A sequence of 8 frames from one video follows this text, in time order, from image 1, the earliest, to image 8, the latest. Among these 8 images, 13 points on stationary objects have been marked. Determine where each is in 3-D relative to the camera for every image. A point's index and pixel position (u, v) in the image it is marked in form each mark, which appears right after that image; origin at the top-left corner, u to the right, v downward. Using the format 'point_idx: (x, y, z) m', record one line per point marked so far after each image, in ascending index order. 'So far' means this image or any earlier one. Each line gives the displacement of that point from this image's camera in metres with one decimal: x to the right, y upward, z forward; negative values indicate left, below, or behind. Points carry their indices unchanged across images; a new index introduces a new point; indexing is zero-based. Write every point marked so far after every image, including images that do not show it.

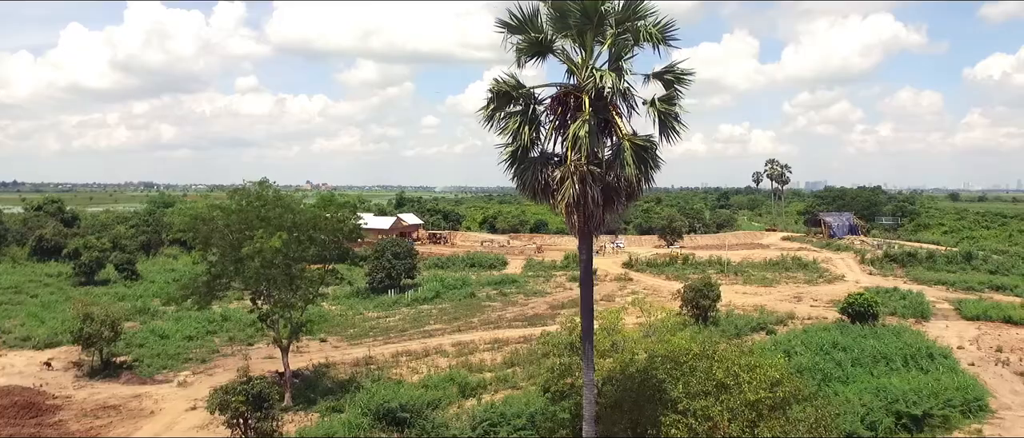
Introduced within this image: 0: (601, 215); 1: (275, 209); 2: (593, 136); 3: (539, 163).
0: (+1.0, 0.0, +6.5) m
1: (-5.6, +0.3, +13.8) m
2: (+0.8, +0.9, +6.4) m
3: (+0.2, +0.6, +6.5) m
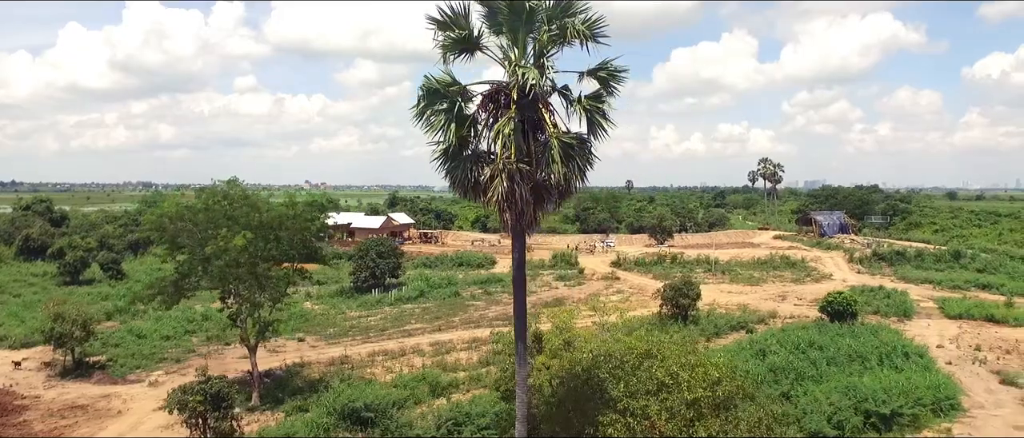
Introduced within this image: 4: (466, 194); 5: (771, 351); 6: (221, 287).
0: (+0.2, +0.1, +6.5) m
1: (-6.4, +0.3, +13.7) m
2: (0.0, +0.9, +6.4) m
3: (-0.5, +0.6, +6.5) m
4: (-0.6, +0.3, +6.7) m
5: (+8.0, -4.1, +18.0) m
6: (-6.9, -1.6, +13.9) m
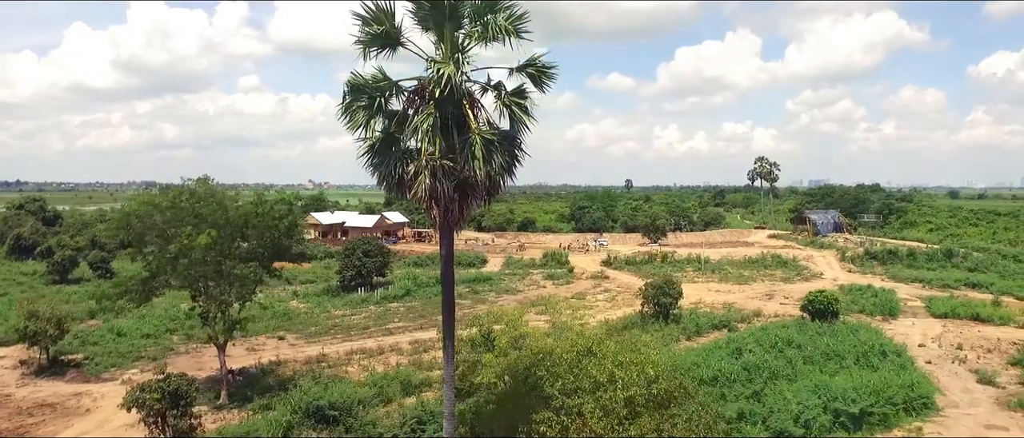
0: (-0.6, +0.1, +6.4) m
1: (-7.1, +0.3, +13.7) m
2: (-0.8, +1.0, +6.3) m
3: (-1.4, +0.7, +6.5) m
4: (-1.4, +0.3, +6.6) m
5: (+7.2, -4.0, +17.9) m
6: (-7.7, -1.6, +13.9) m
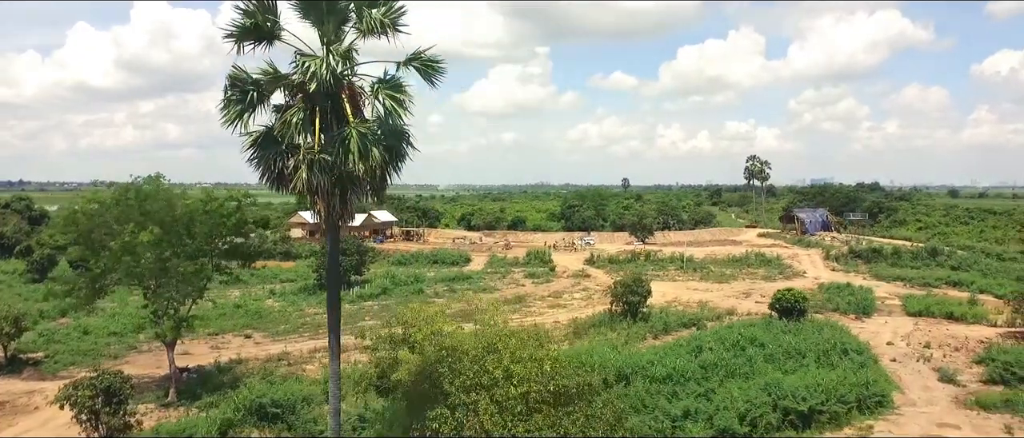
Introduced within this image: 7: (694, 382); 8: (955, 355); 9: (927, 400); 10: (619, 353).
0: (-1.9, +0.2, +6.4) m
1: (-8.4, +0.4, +13.7) m
2: (-2.0, +1.0, +6.3) m
3: (-2.6, +0.7, +6.4) m
4: (-2.7, +0.4, +6.6) m
5: (+6.0, -3.9, +17.9) m
6: (-8.9, -1.5, +13.8) m
7: (+4.8, -4.3, +15.4) m
8: (+14.8, -4.6, +19.5) m
9: (+11.4, -5.0, +16.1) m
10: (+3.1, -3.9, +17.1) m
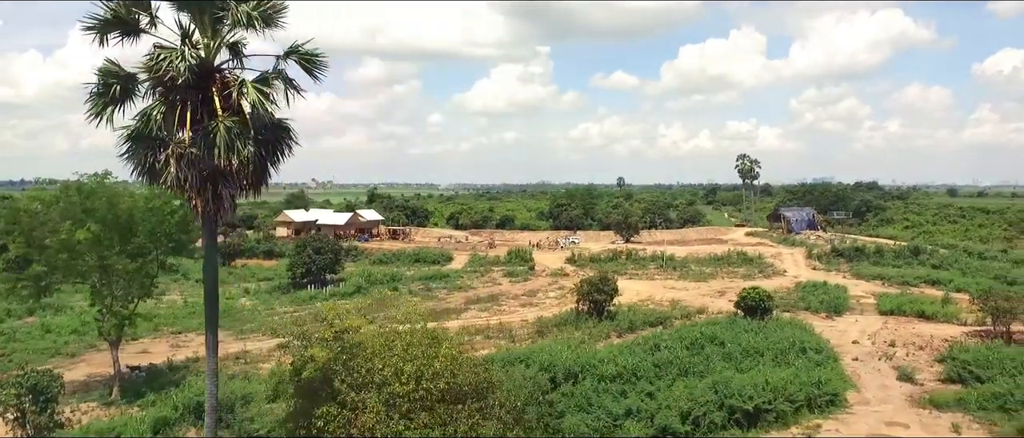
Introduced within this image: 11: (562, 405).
0: (-3.2, +0.2, +6.3) m
1: (-9.7, +0.4, +13.6) m
2: (-3.4, +1.1, +6.2) m
3: (-4.0, +0.8, +6.3) m
4: (-4.0, +0.4, +6.5) m
5: (+4.7, -3.9, +17.8) m
6: (-10.3, -1.4, +13.8) m
7: (+3.5, -4.2, +15.3) m
8: (+13.5, -4.5, +19.4) m
9: (+10.1, -4.9, +16.0) m
10: (+1.8, -3.9, +17.0) m
11: (+1.2, -4.4, +13.7) m
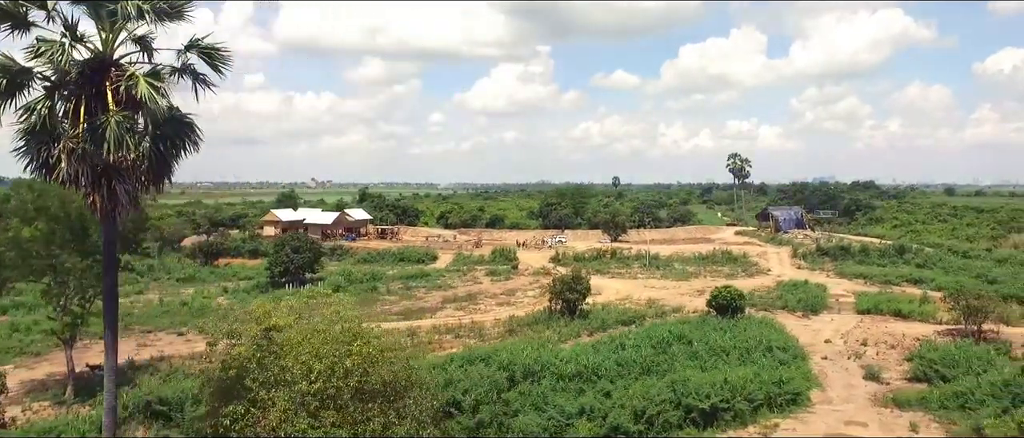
0: (-4.3, +0.2, +6.2) m
1: (-10.8, +0.5, +13.5) m
2: (-4.4, +1.1, +6.1) m
3: (-5.0, +0.8, +6.2) m
4: (-5.1, +0.5, +6.4) m
5: (+3.6, -3.8, +17.7) m
6: (-11.3, -1.4, +13.7) m
7: (+2.4, -4.2, +15.2) m
8: (+12.4, -4.4, +19.4) m
9: (+9.1, -4.9, +15.9) m
10: (+0.7, -3.8, +16.9) m
11: (+0.1, -4.3, +13.6) m
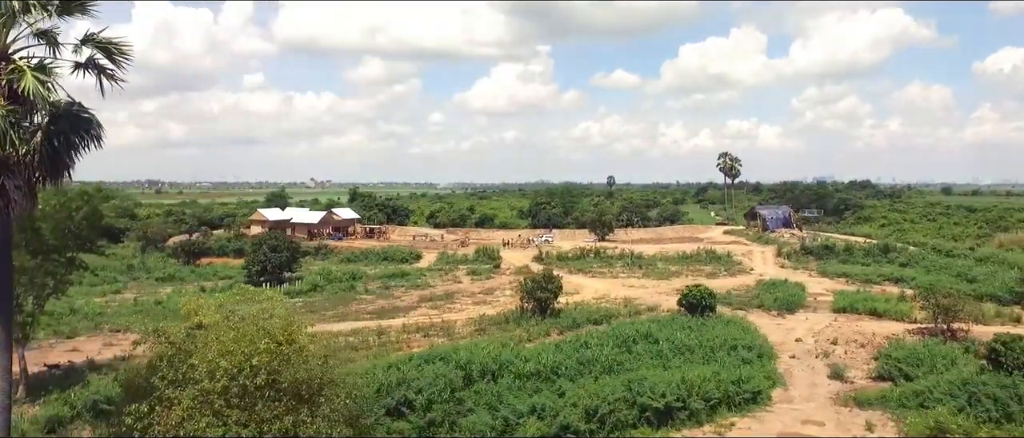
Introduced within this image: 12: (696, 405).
0: (-5.4, +0.3, +6.1) m
1: (-11.9, +0.5, +13.5) m
2: (-5.5, +1.2, +6.0) m
3: (-6.1, +0.9, +6.1) m
4: (-6.2, +0.5, +6.3) m
5: (+2.5, -3.8, +17.6) m
6: (-12.4, -1.4, +13.6) m
7: (+1.3, -4.1, +15.1) m
8: (+11.4, -4.4, +19.3) m
9: (+8.0, -4.8, +15.8) m
10: (-0.4, -3.8, +16.8) m
11: (-1.0, -4.3, +13.5) m
12: (+4.3, -4.4, +13.8) m
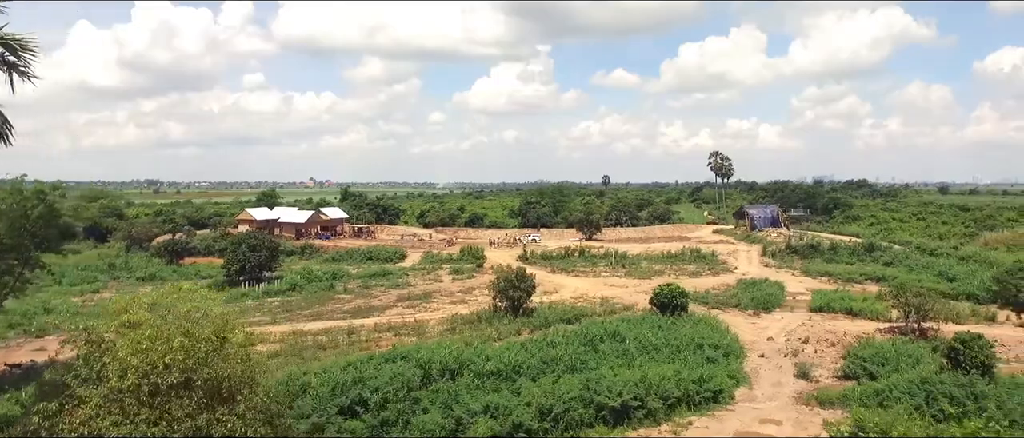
0: (-6.4, +0.3, +6.1) m
1: (-12.9, +0.6, +13.4) m
2: (-6.6, +1.2, +6.0) m
3: (-7.1, +0.9, +6.1) m
4: (-7.2, +0.5, +6.3) m
5: (+1.5, -3.7, +17.5) m
6: (-13.4, -1.3, +13.5) m
7: (+0.3, -4.1, +15.1) m
8: (+10.3, -4.3, +19.2) m
9: (+7.0, -4.8, +15.8) m
10: (-1.4, -3.7, +16.8) m
11: (-2.0, -4.2, +13.5) m
12: (+3.3, -4.4, +13.8) m
